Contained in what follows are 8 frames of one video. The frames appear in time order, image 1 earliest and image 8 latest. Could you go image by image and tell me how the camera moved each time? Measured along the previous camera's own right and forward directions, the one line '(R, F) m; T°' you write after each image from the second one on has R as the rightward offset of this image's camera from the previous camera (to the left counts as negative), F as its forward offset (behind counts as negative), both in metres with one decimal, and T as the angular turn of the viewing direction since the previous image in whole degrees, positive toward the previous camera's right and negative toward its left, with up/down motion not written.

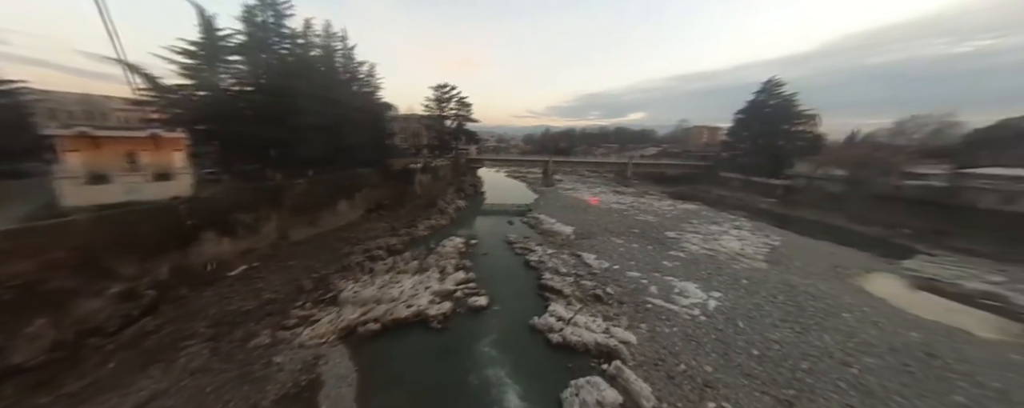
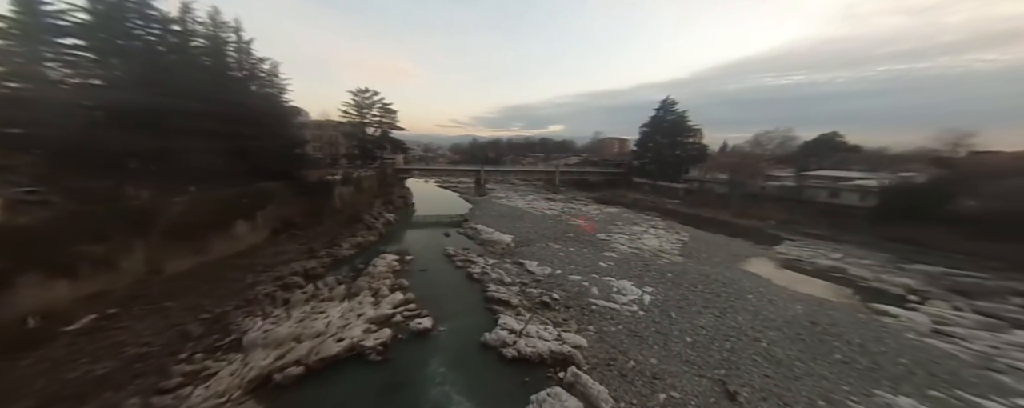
(-0.3, +0.4) m; +14°
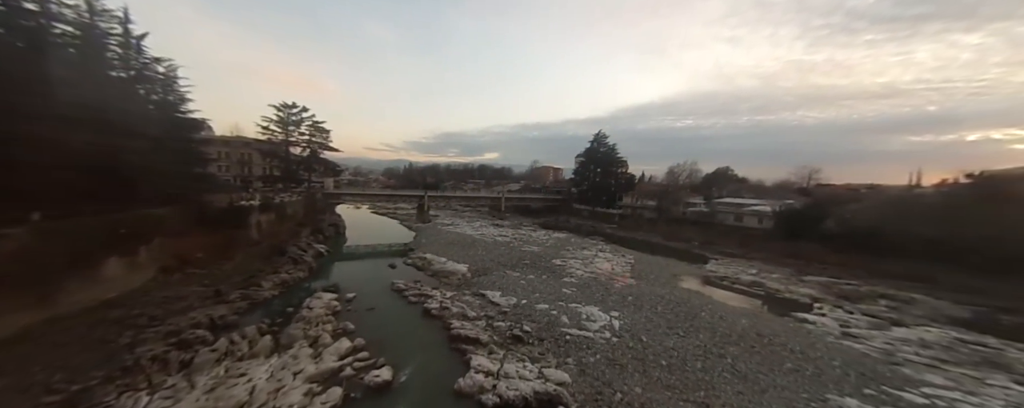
(-1.0, +0.5) m; +12°
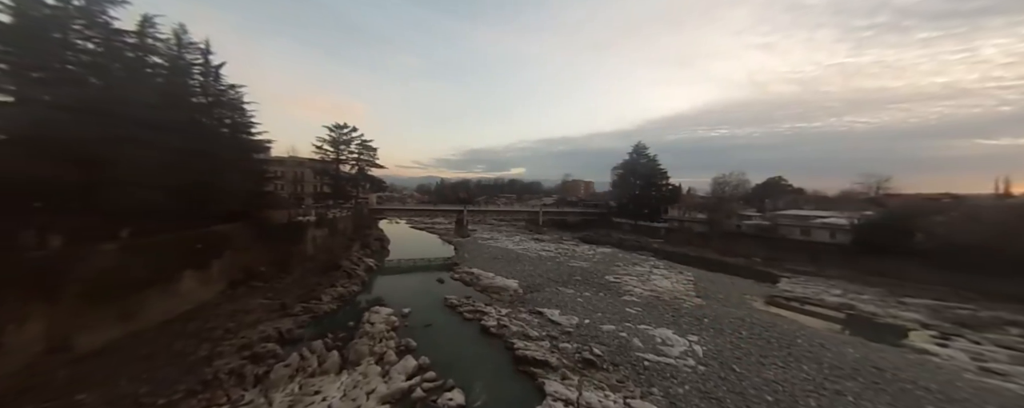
(-1.3, +0.2) m; -5°
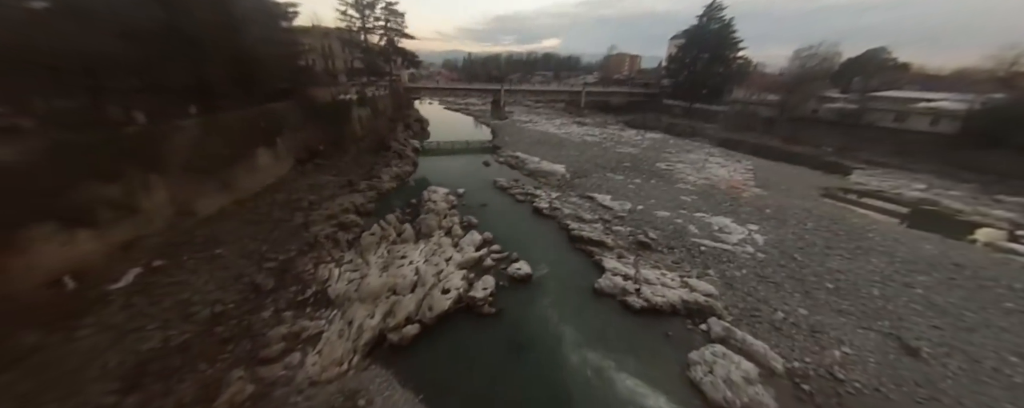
(-1.0, +0.4) m; -6°
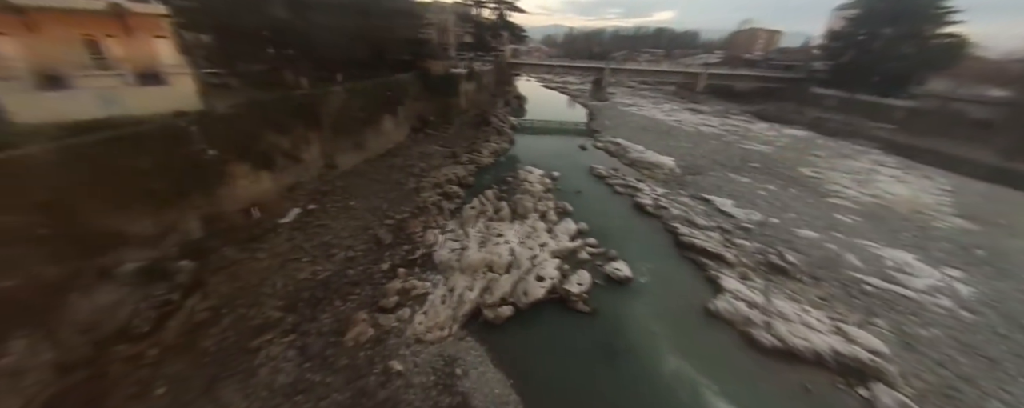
(-0.9, +0.4) m; -15°
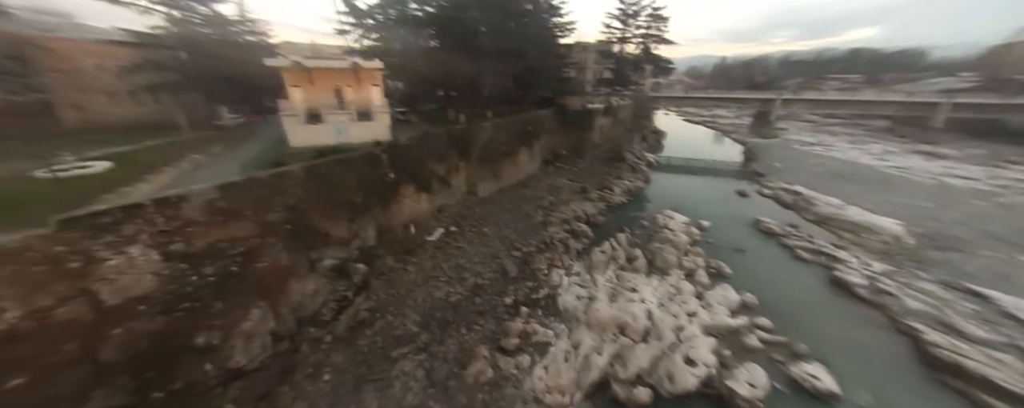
(-0.8, +0.5) m; -22°
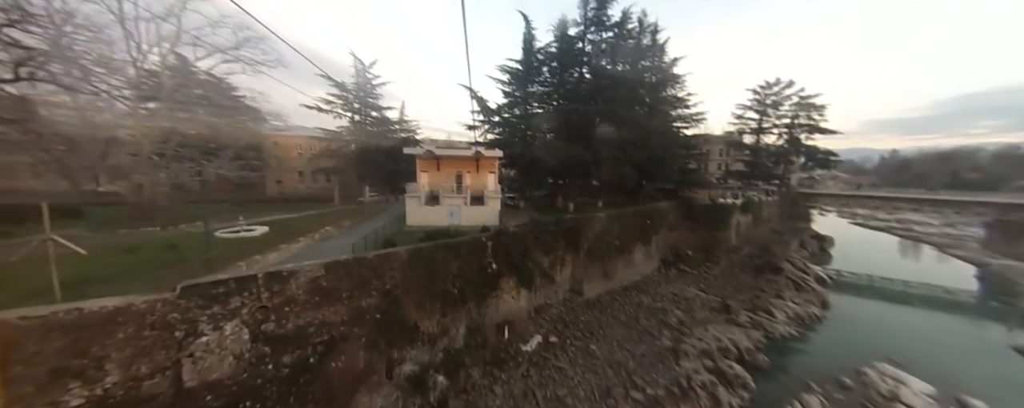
(-0.6, +1.0) m; -19°
